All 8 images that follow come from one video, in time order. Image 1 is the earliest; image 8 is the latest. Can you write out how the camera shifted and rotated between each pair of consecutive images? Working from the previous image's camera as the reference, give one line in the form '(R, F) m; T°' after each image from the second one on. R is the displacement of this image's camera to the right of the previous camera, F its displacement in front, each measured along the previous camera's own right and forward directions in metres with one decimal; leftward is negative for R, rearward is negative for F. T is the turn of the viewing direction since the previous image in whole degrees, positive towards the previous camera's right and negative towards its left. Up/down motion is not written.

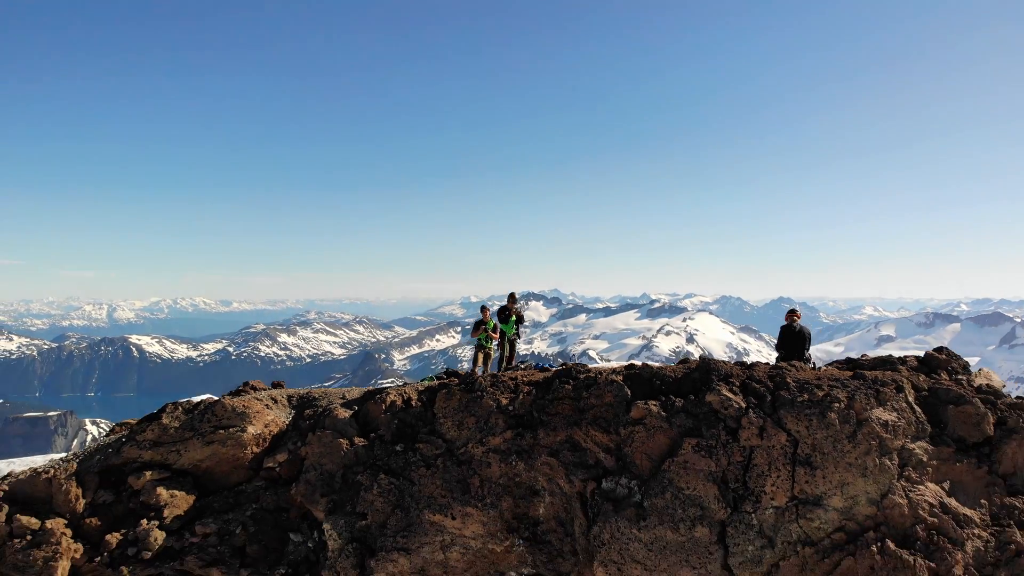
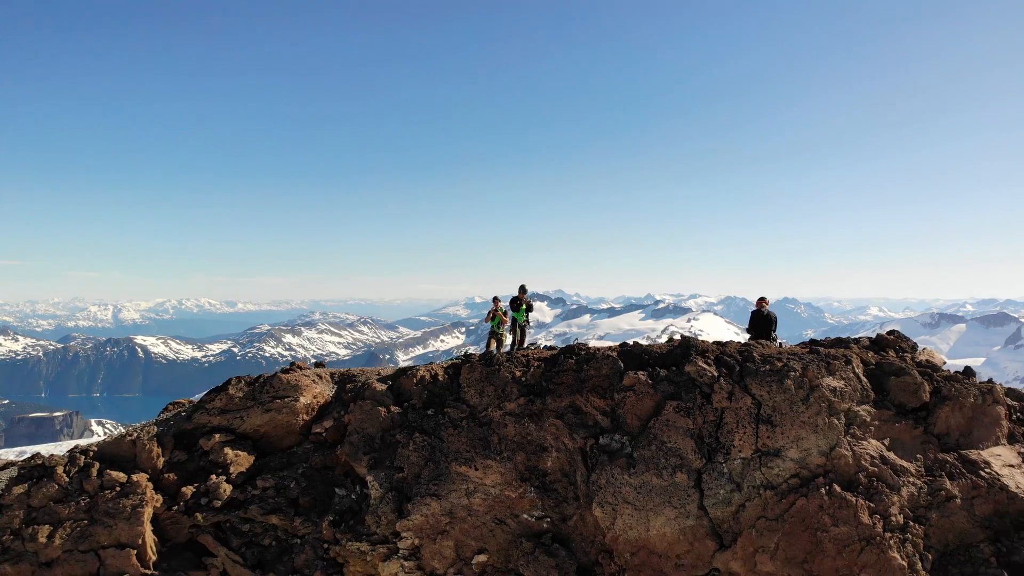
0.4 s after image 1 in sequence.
(-0.2, -1.6) m; 0°
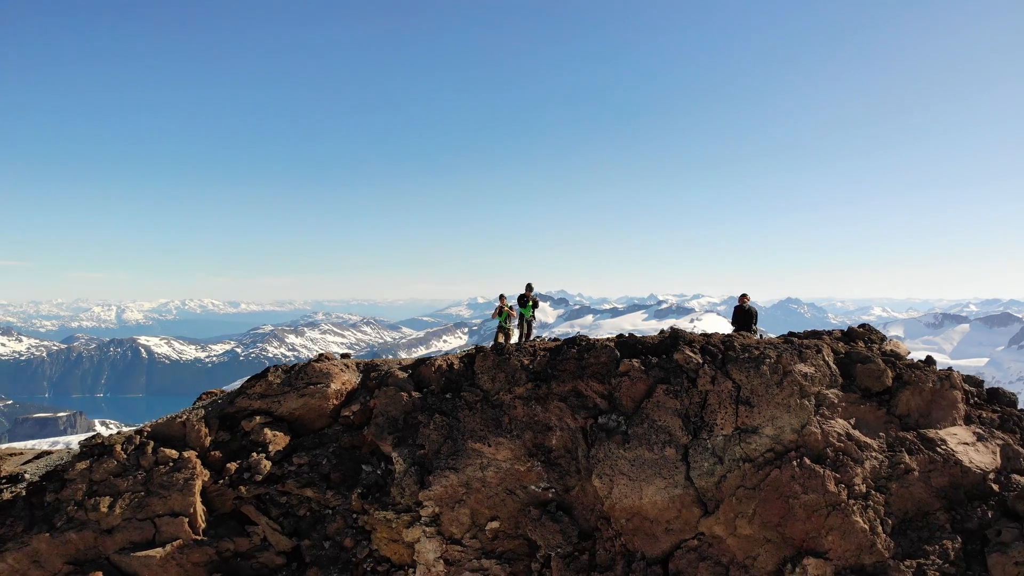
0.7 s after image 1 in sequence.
(-0.1, -1.2) m; 0°
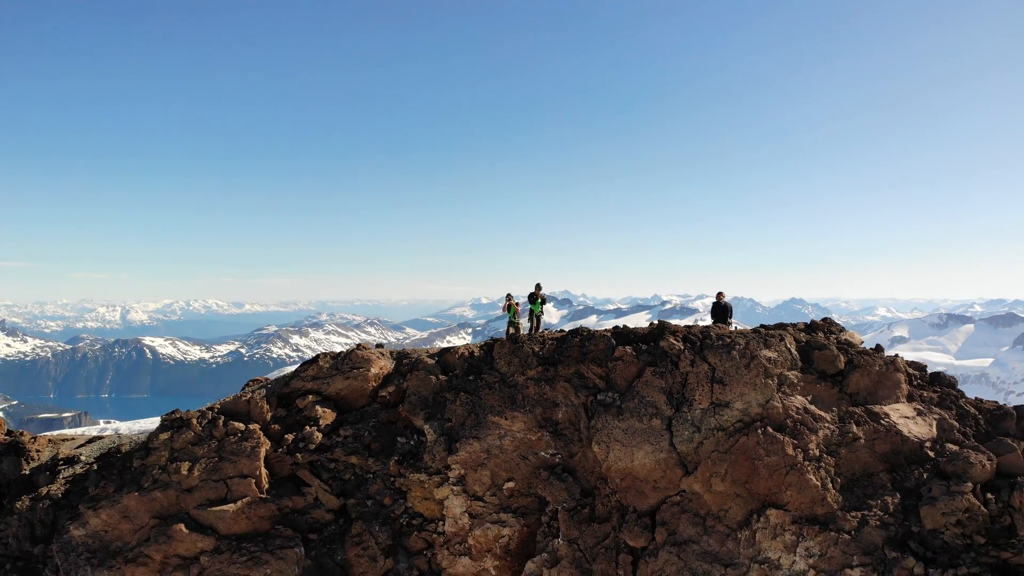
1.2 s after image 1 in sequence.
(-0.2, -2.1) m; 0°
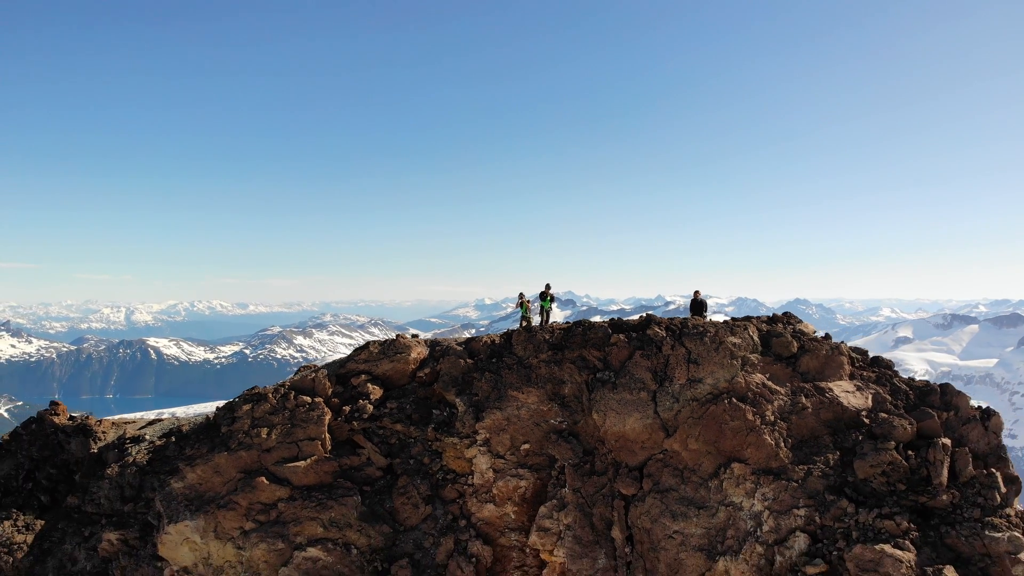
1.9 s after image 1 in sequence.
(-0.4, -3.1) m; 0°
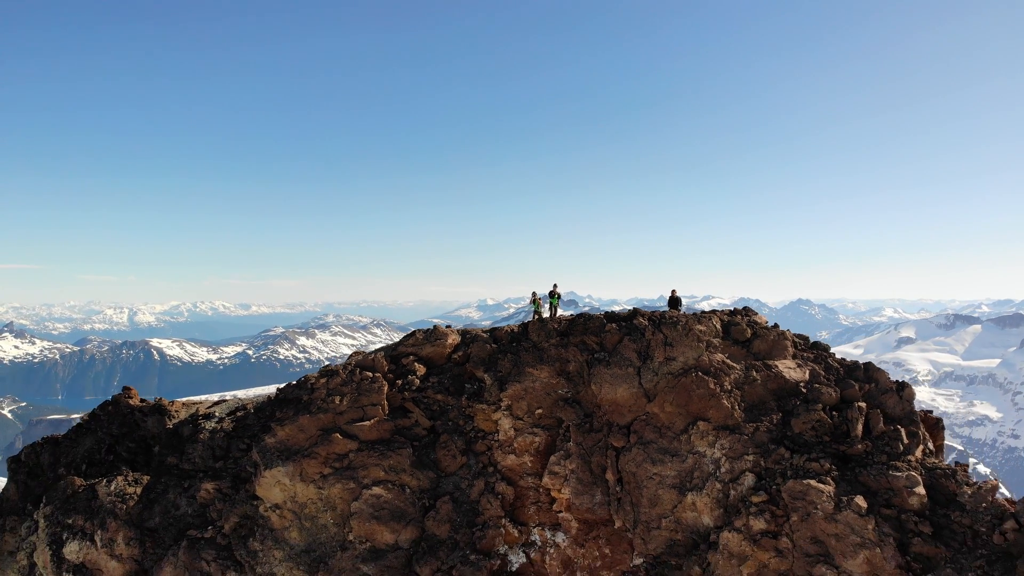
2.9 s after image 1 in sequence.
(-0.5, -4.7) m; 0°
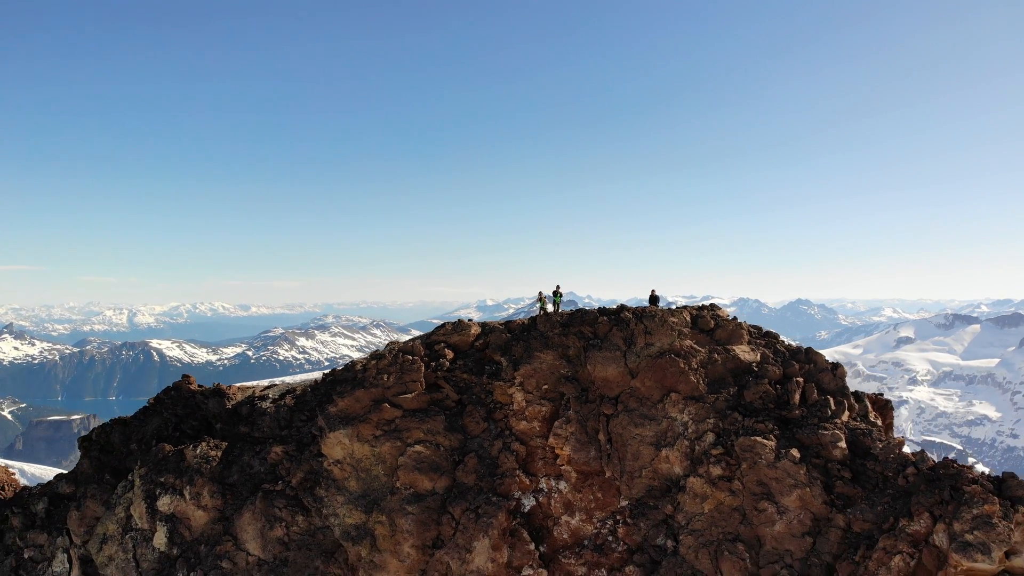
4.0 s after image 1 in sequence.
(-0.6, -5.4) m; 0°
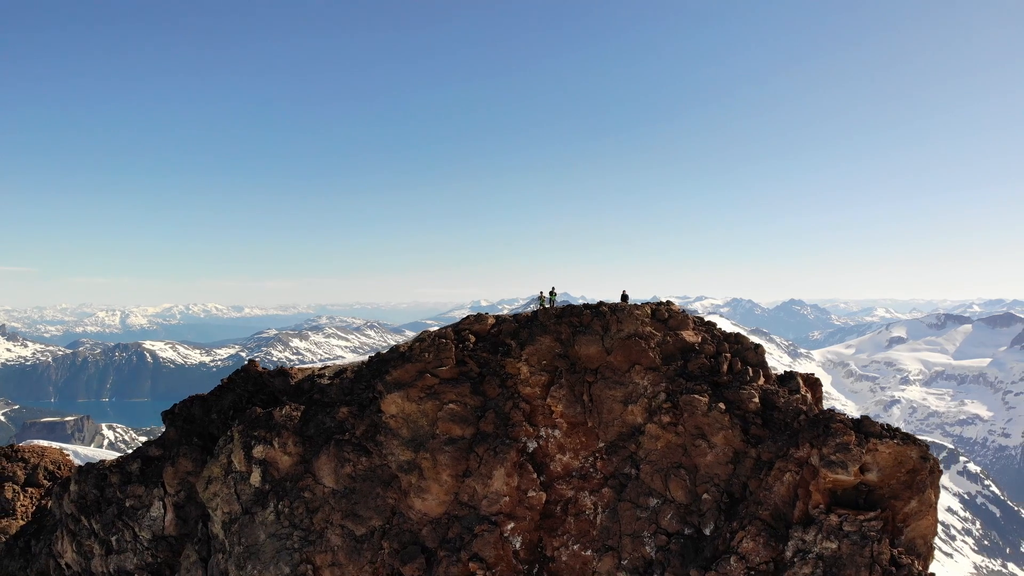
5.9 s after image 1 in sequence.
(-0.8, -9.6) m; +1°
